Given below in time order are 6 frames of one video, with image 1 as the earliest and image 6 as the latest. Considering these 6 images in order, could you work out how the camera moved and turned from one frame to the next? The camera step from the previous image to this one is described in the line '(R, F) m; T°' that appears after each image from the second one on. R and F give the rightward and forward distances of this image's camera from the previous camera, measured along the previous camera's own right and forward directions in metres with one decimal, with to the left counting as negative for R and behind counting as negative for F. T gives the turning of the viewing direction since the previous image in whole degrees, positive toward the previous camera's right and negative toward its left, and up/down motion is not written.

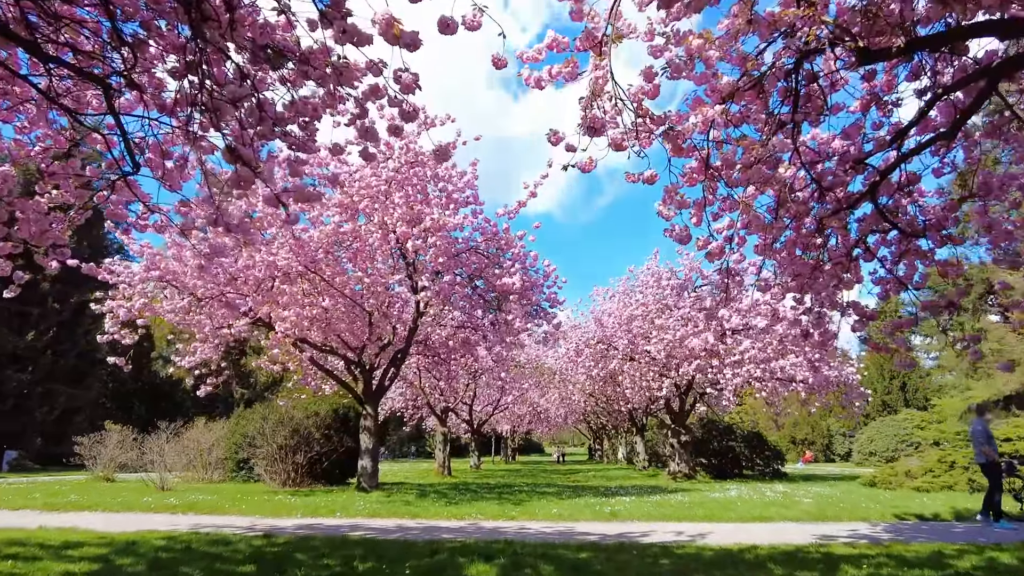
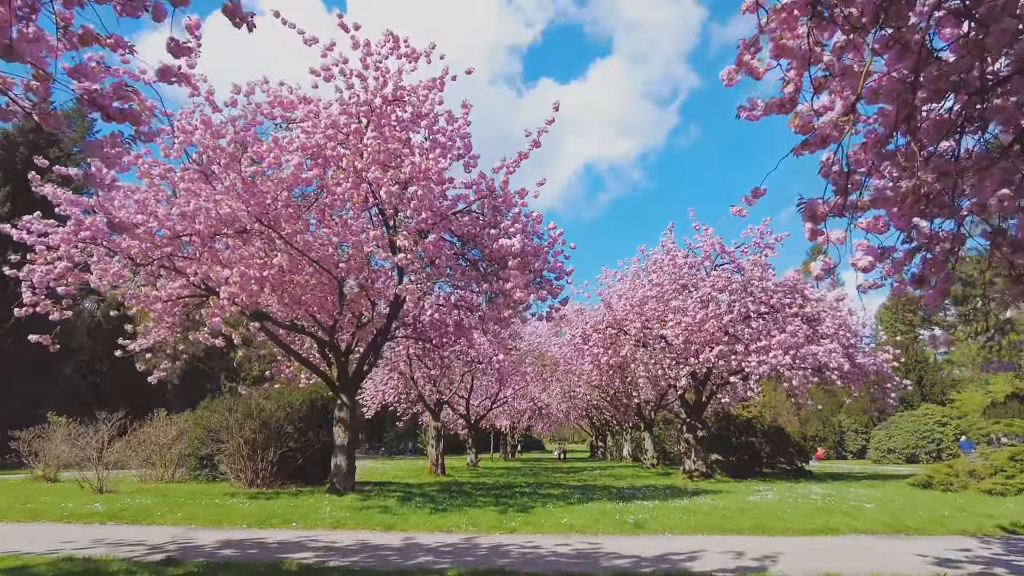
(0.0, +2.6) m; 0°
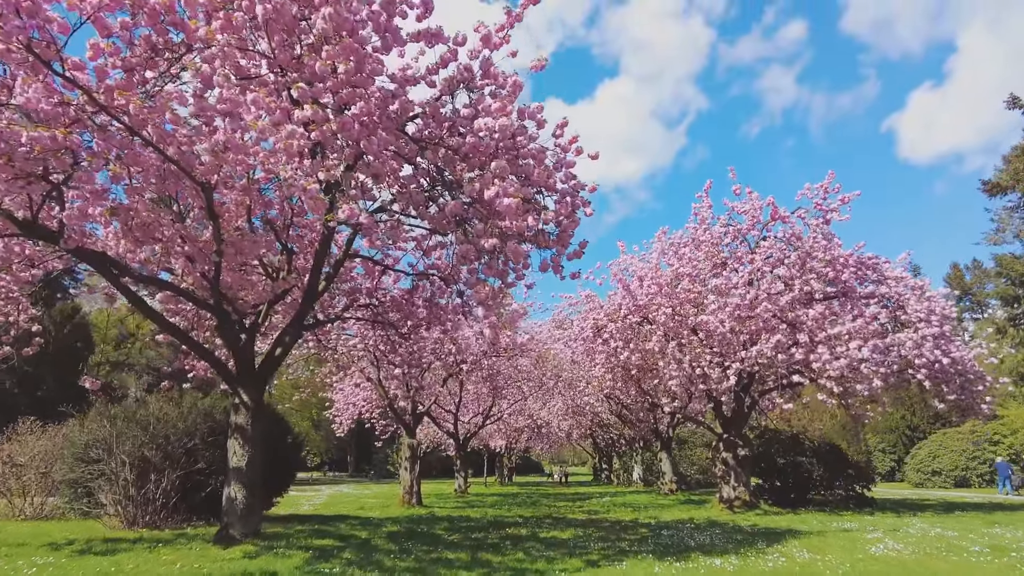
(+0.2, +5.2) m; 0°
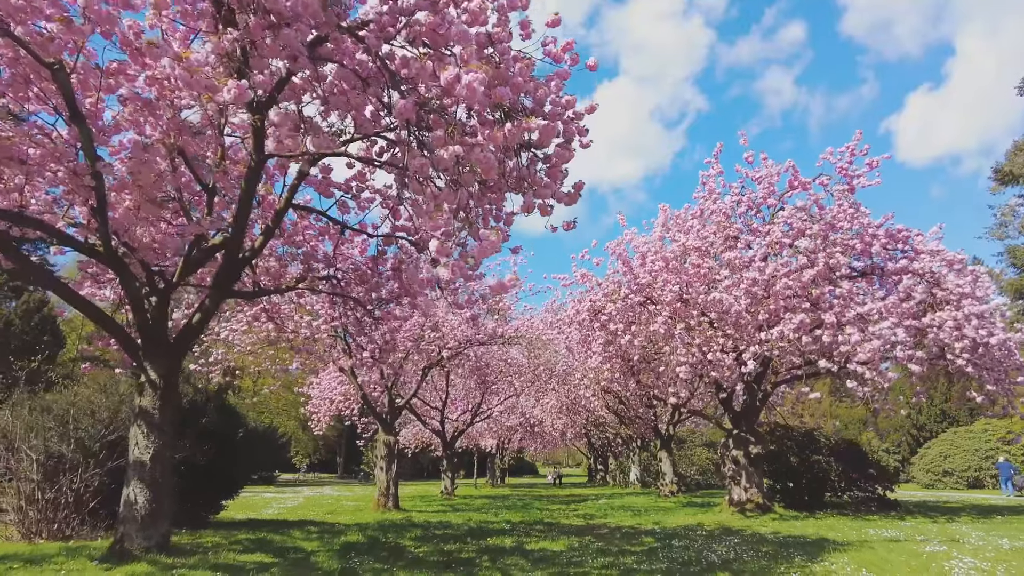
(+0.2, +2.1) m; 0°
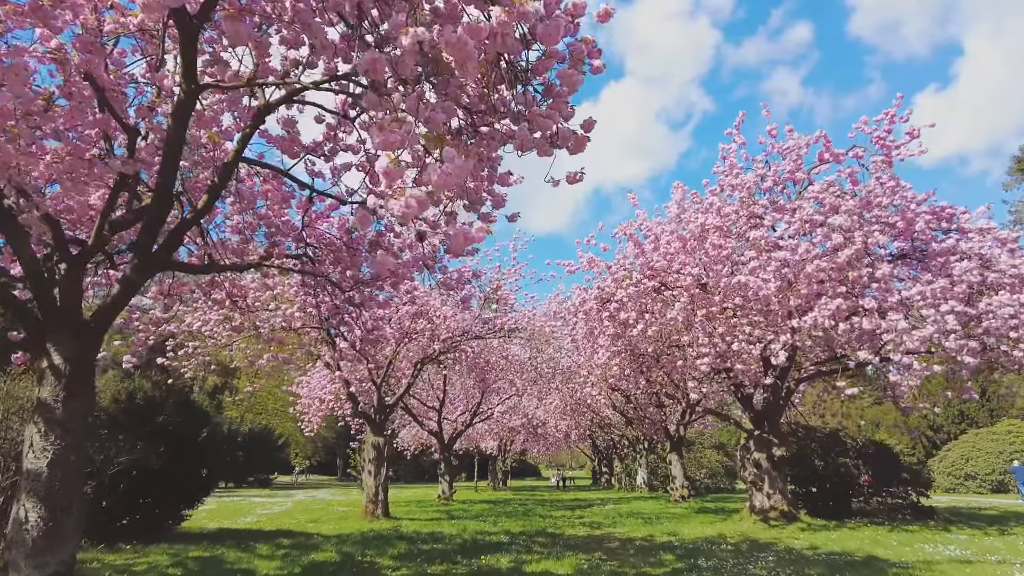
(+0.1, +1.6) m; 0°
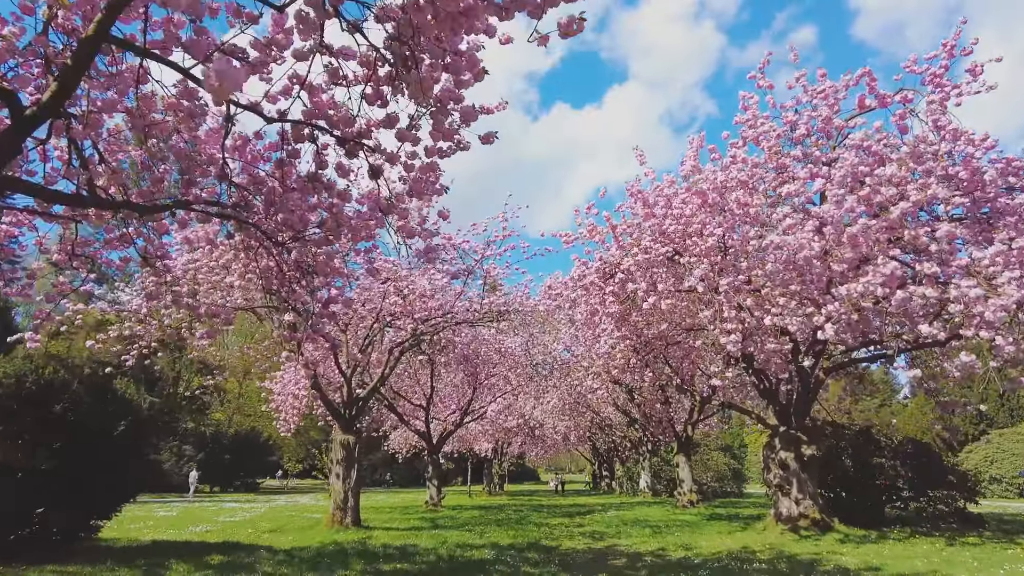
(+0.2, +2.3) m; 0°
